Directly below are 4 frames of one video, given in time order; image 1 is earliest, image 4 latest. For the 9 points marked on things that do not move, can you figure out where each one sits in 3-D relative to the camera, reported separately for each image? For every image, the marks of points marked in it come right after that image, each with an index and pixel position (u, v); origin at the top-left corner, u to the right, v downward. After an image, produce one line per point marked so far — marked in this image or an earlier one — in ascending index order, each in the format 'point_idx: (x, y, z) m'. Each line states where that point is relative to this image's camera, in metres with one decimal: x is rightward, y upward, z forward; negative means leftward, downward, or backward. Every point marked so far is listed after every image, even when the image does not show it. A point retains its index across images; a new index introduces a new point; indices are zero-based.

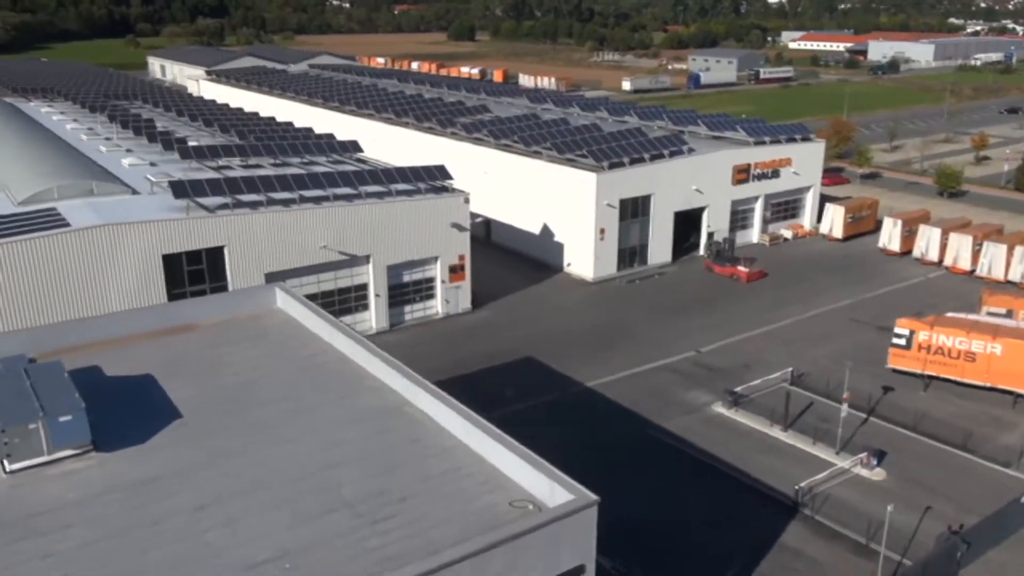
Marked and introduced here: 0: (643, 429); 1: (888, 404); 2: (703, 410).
0: (+2.9, -3.1, +18.9) m
1: (+8.7, -2.7, +19.8) m
2: (+4.4, -2.8, +19.7) m
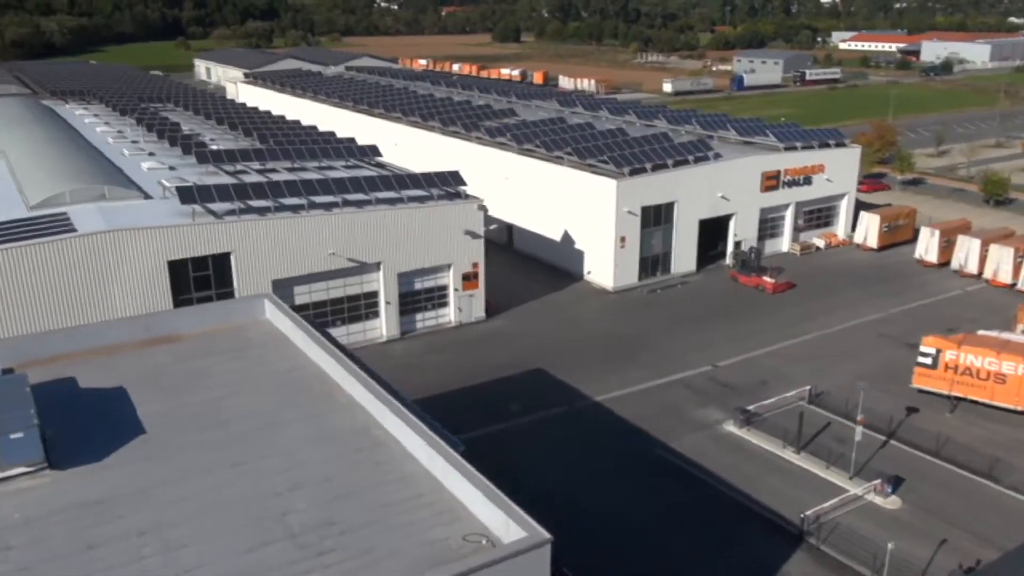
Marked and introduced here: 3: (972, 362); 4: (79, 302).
0: (+2.9, -3.4, +18.2) m
1: (+8.8, -3.0, +18.8) m
2: (+4.5, -3.1, +19.0) m
3: (+10.2, -1.7, +19.0) m
4: (-9.8, -0.3, +19.2) m
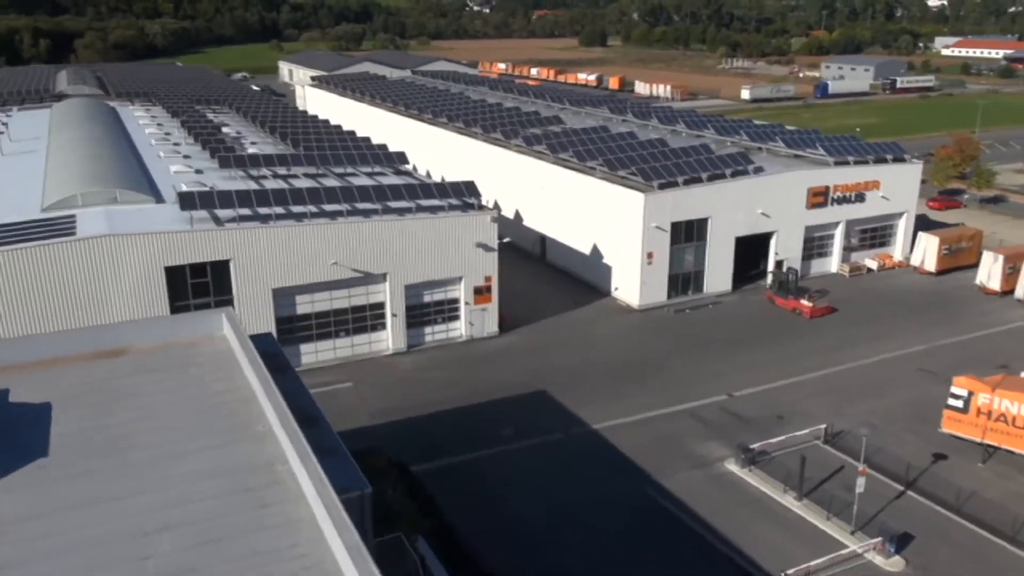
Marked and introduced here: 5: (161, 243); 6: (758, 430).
0: (+2.5, -3.9, +17.1) m
1: (+8.4, -3.7, +17.0) m
2: (+4.1, -3.7, +17.7) m
3: (+9.9, -2.4, +17.1) m
4: (-9.9, -0.4, +19.3) m
5: (-8.2, +1.1, +19.9) m
6: (+5.5, -3.2, +19.2) m
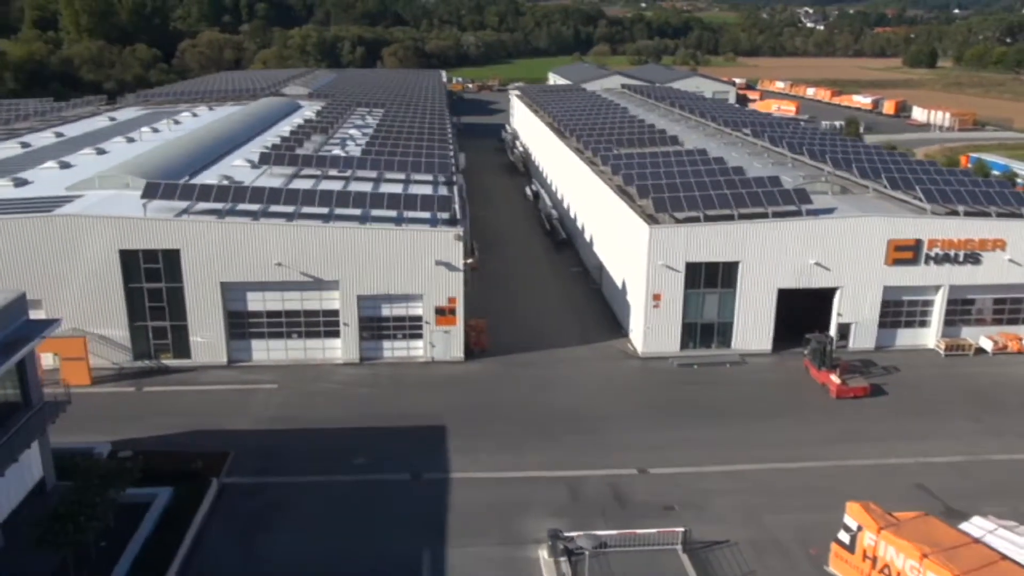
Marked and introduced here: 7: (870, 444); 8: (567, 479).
0: (-1.6, -4.6, +15.0) m
1: (+3.9, -5.1, +12.9) m
2: (+0.2, -4.6, +15.0) m
3: (+5.5, -4.0, +12.4) m
4: (-11.9, +0.3, +21.5) m
5: (-9.9, +1.5, +21.4) m
6: (+2.1, -4.3, +15.9) m
7: (+7.9, -3.5, +18.9) m
8: (+1.1, -3.9, +17.3) m
